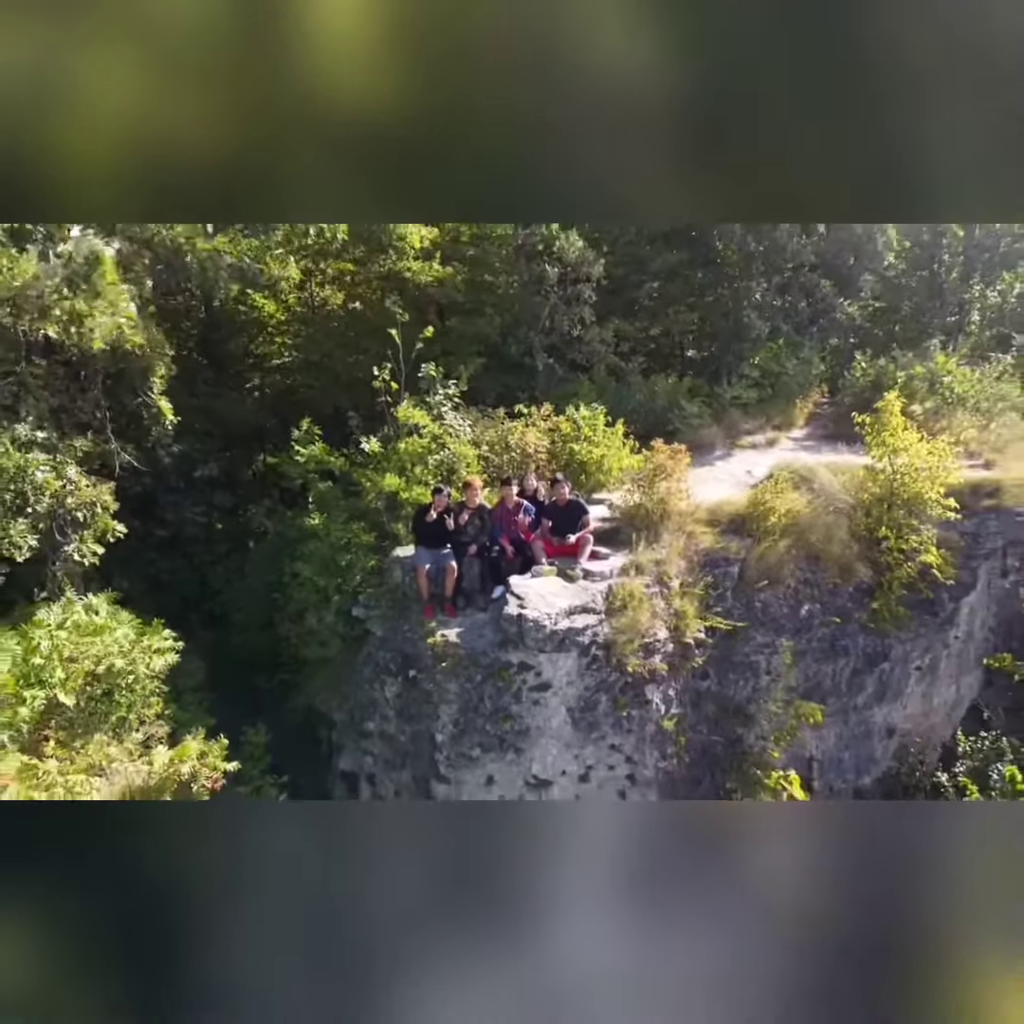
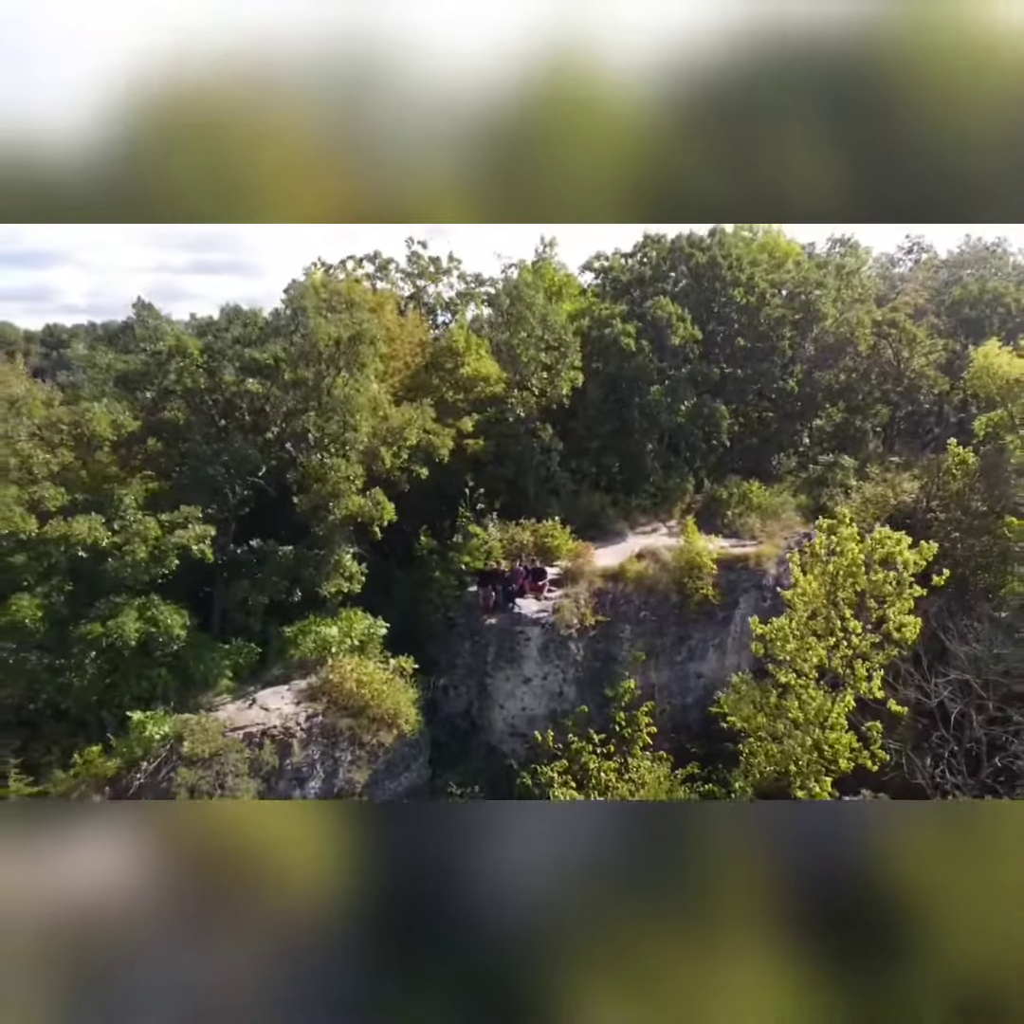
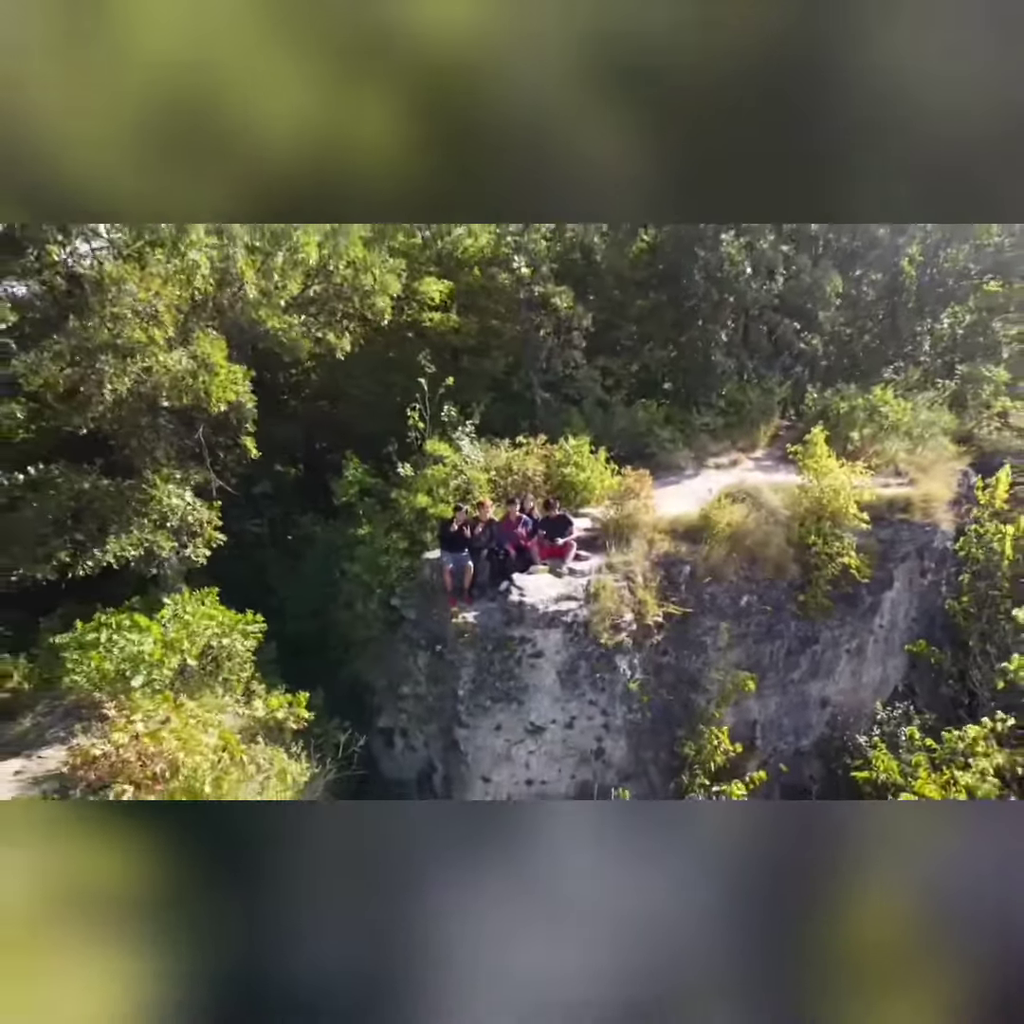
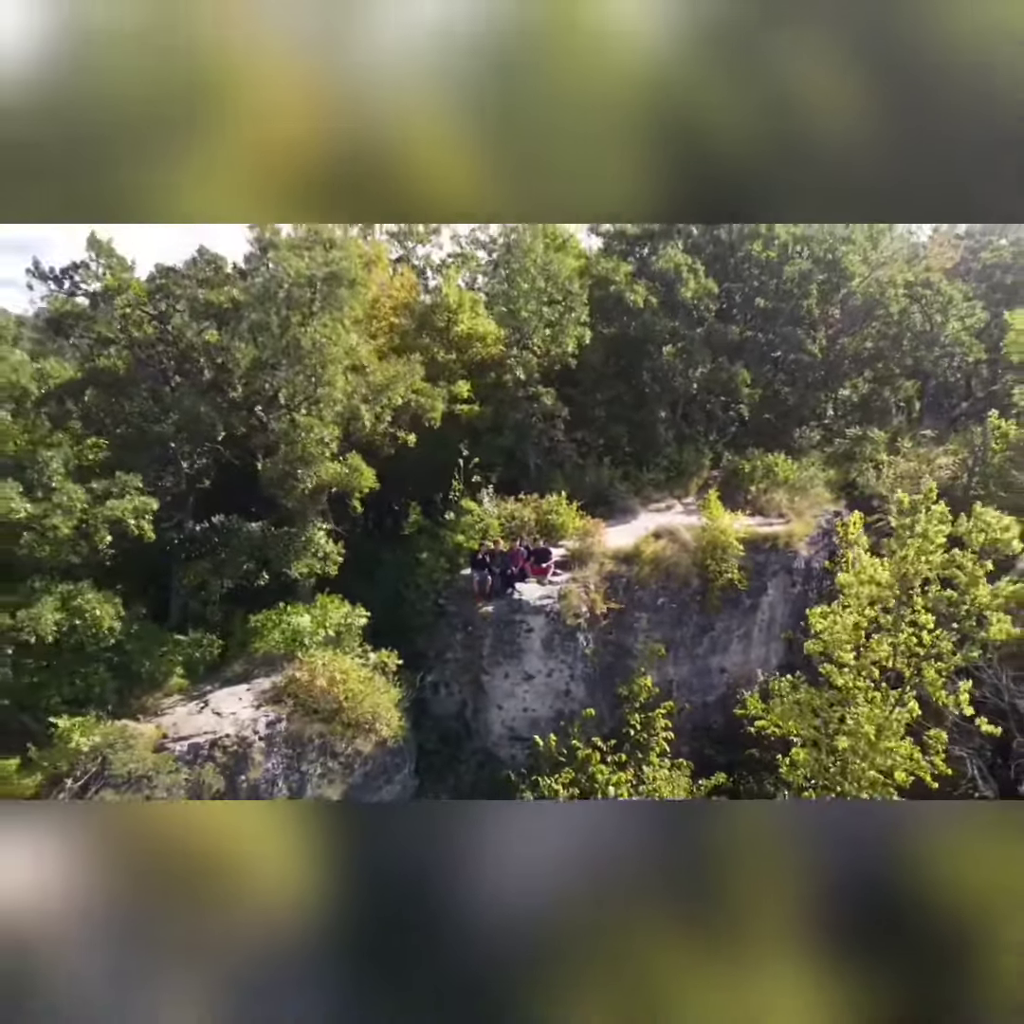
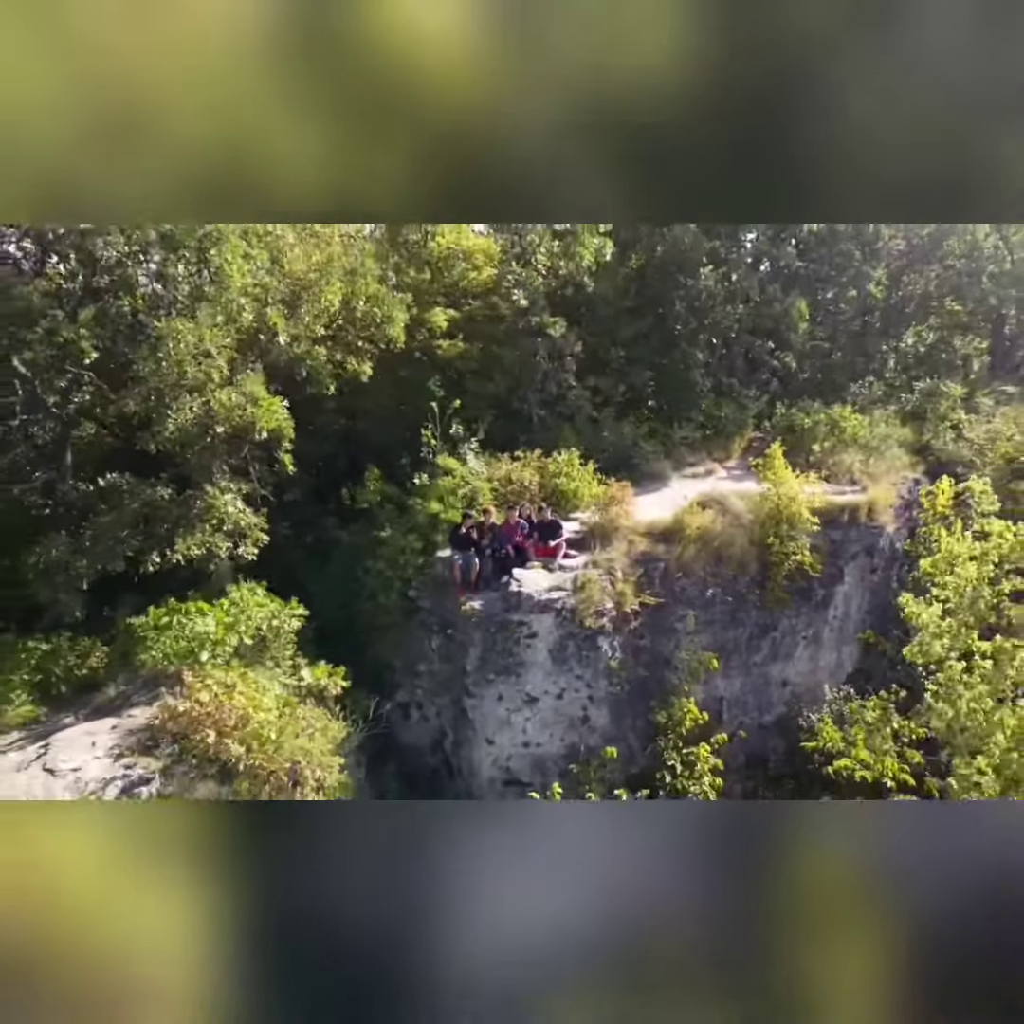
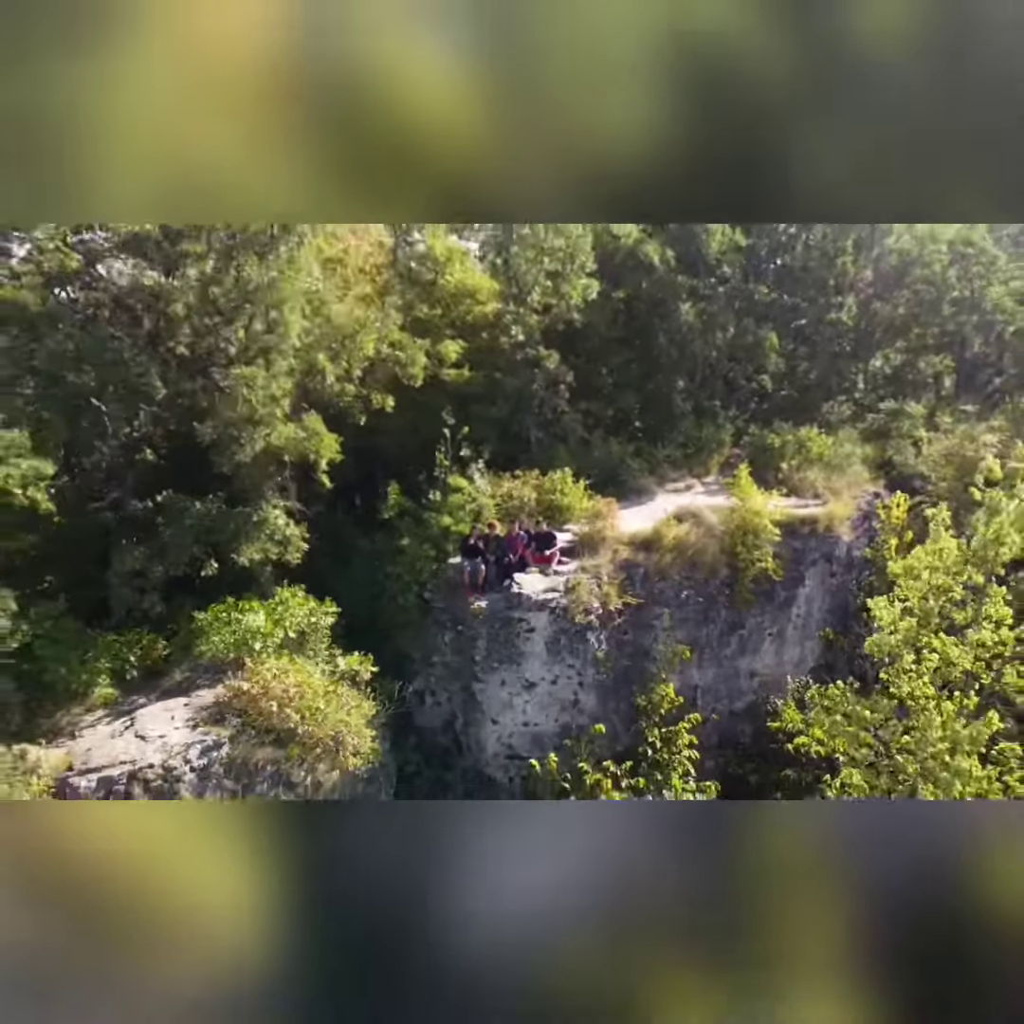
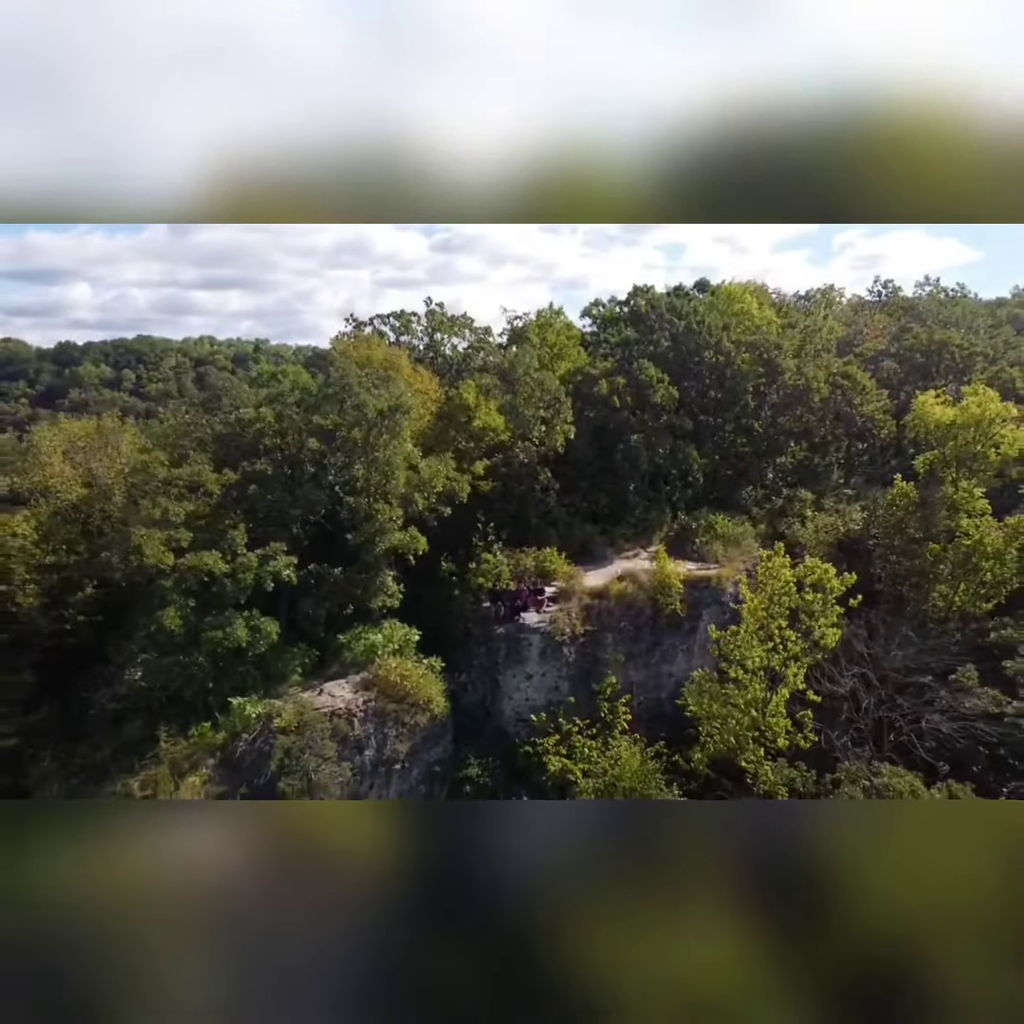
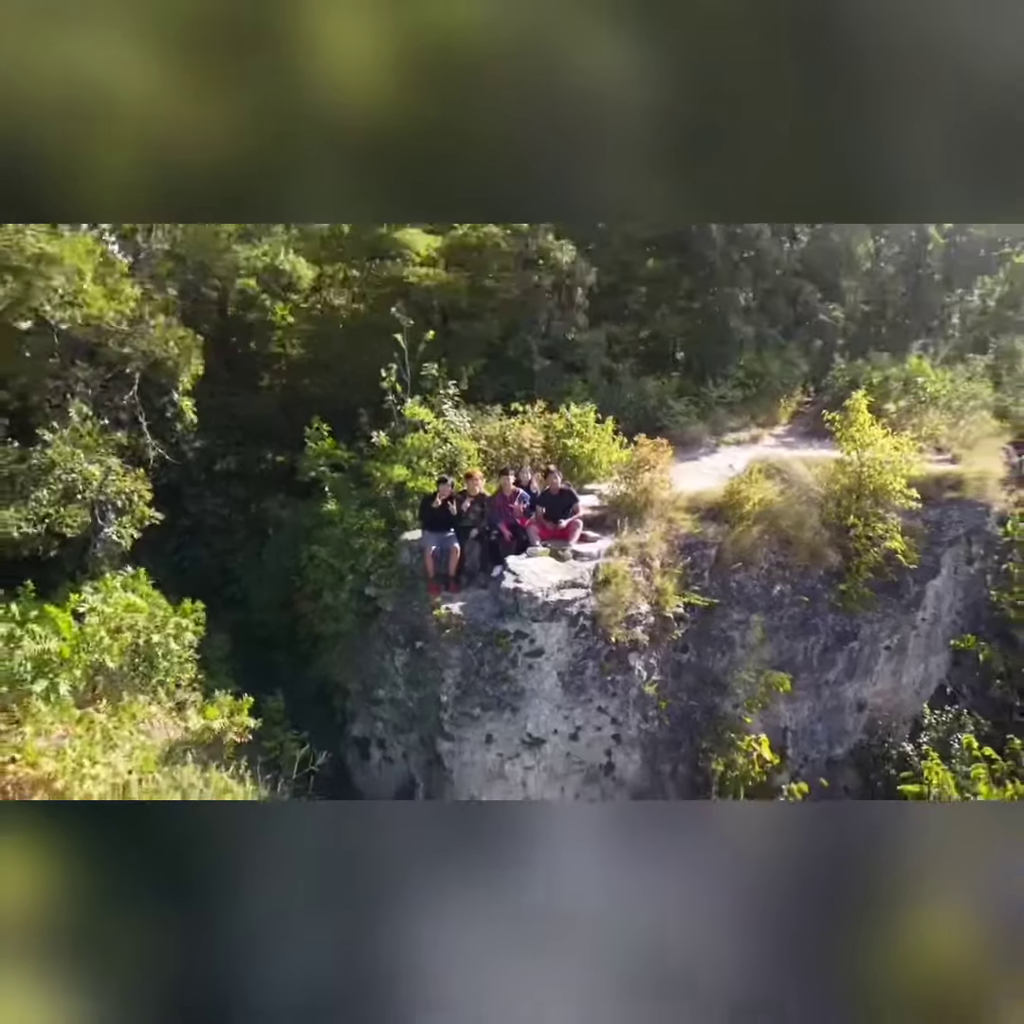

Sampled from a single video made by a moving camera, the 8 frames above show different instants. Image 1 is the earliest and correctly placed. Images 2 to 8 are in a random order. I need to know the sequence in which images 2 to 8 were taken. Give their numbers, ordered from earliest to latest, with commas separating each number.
8, 3, 5, 6, 4, 2, 7
